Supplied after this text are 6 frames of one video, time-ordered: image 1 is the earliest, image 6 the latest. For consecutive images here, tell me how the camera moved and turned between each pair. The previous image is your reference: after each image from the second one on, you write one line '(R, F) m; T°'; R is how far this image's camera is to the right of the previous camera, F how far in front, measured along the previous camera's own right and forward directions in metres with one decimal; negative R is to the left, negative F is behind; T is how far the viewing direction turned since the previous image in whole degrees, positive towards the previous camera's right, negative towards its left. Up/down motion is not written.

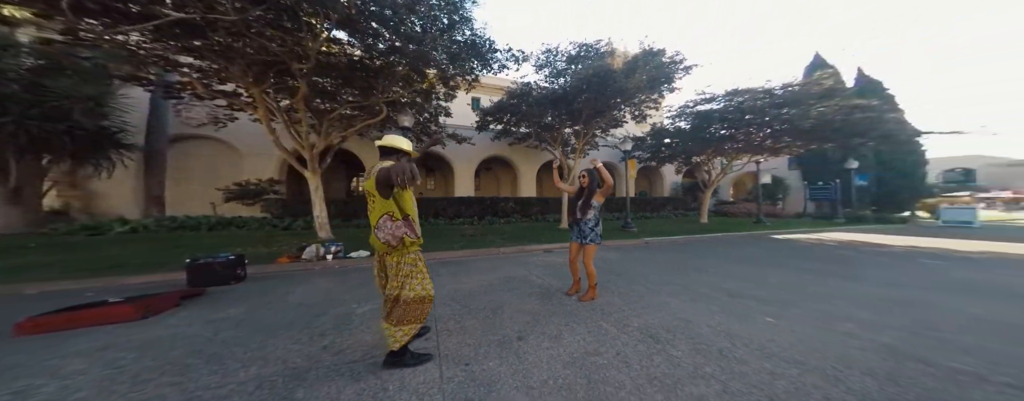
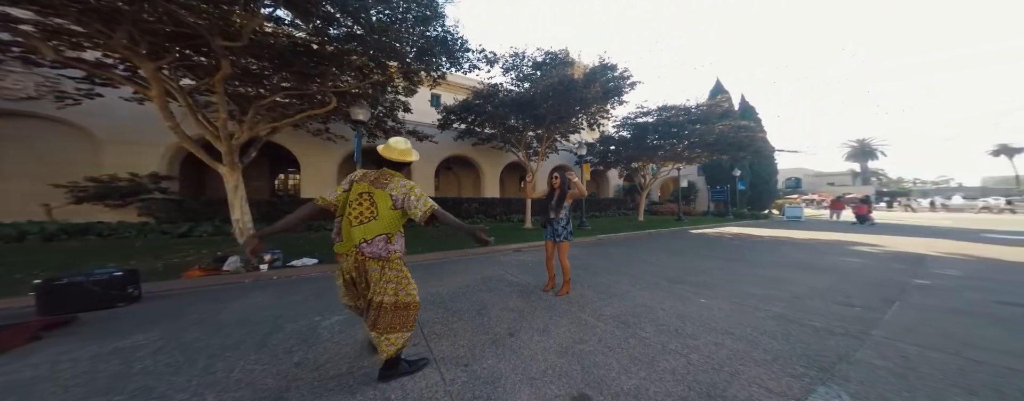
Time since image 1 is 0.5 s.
(-0.6, 0.0) m; +13°
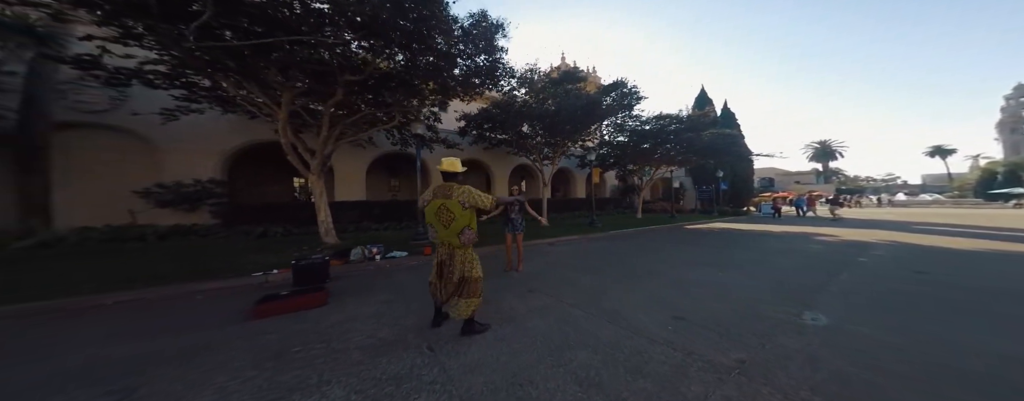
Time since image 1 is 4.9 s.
(-1.9, -1.4) m; +3°
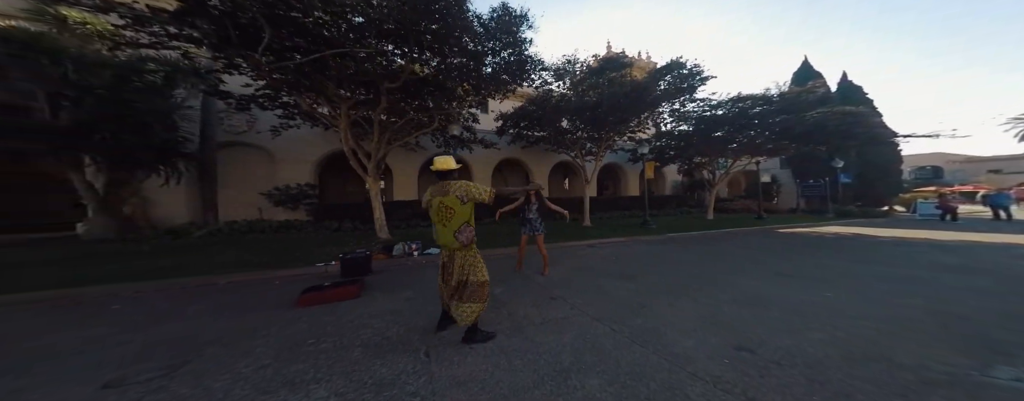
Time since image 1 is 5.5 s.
(+0.5, +0.5) m; -10°
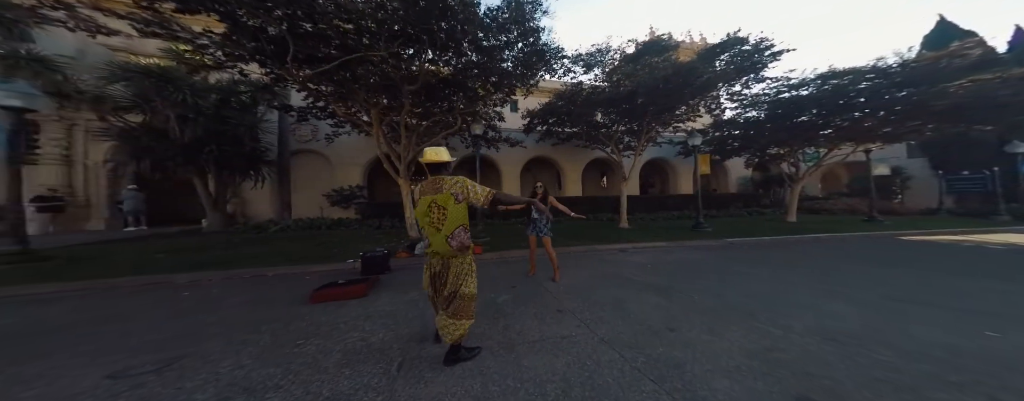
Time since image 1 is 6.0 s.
(+0.4, +0.4) m; -6°
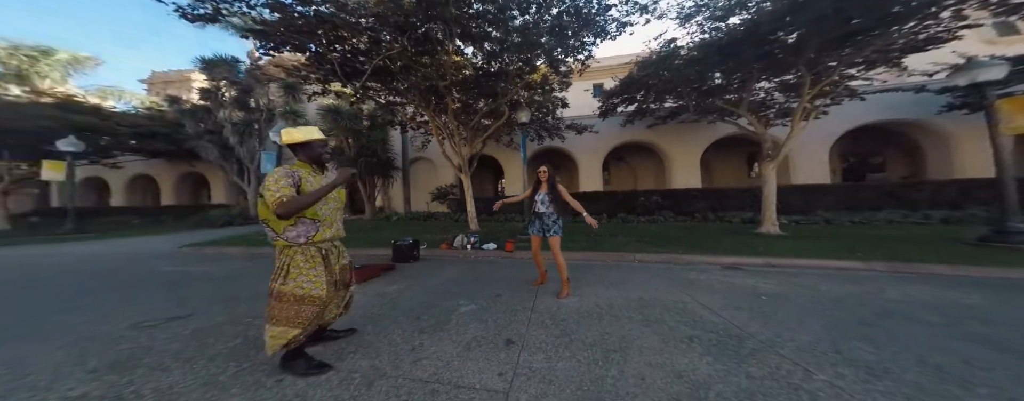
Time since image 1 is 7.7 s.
(+1.9, +1.3) m; -27°
